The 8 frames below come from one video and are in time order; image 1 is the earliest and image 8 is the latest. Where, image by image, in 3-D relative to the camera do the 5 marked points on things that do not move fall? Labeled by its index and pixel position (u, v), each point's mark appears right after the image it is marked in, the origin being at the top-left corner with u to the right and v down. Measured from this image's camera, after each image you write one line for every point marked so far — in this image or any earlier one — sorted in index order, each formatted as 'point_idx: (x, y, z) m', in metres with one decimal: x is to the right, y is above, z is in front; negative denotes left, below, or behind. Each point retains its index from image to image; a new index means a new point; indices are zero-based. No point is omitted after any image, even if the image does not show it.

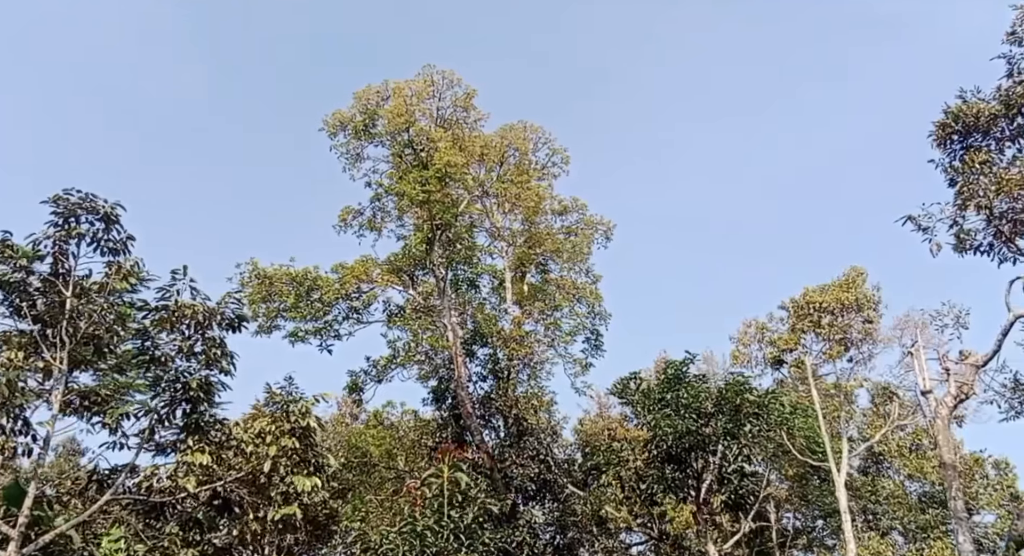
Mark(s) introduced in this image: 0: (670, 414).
0: (+1.8, -1.5, +10.0) m
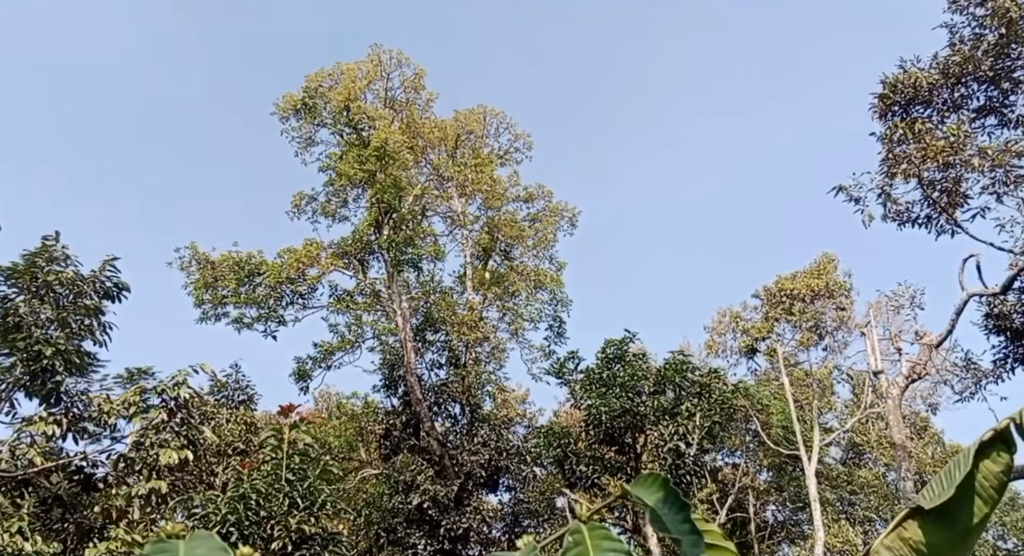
0: (+1.1, -1.3, +9.8) m
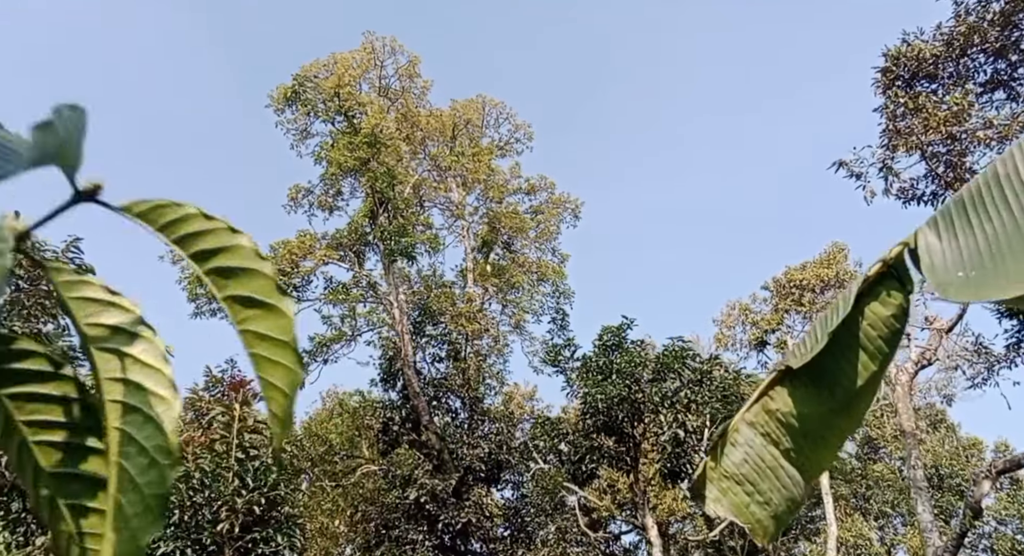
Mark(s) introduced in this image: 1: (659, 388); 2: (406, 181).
0: (+1.0, -1.1, +9.5) m
1: (+1.6, -1.2, +9.6) m
2: (-1.6, +1.5, +13.2) m
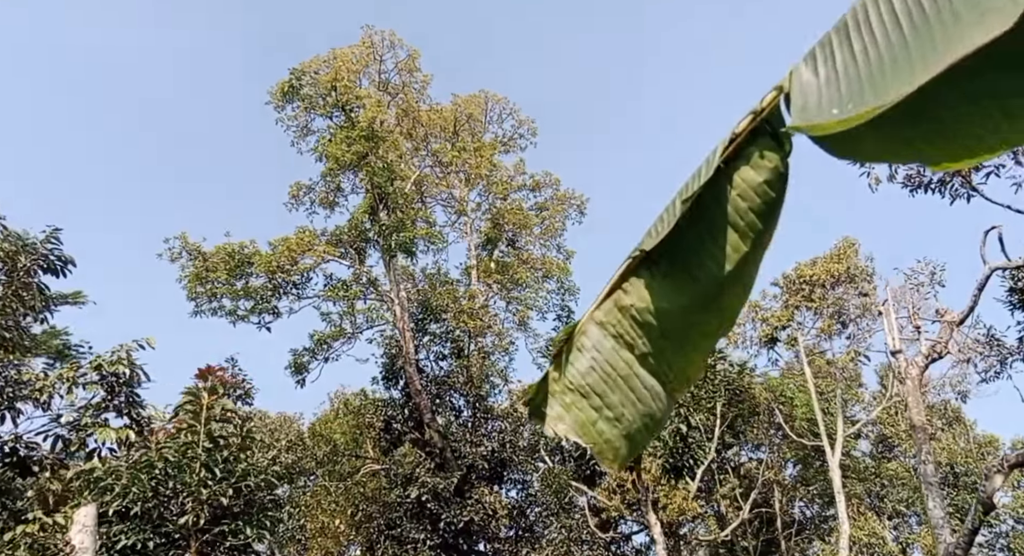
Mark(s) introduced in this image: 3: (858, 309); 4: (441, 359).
0: (+1.0, -1.0, +9.4) m
1: (+1.6, -1.2, +9.4) m
2: (-1.6, +1.5, +13.0) m
3: (+7.2, -0.7, +17.6) m
4: (-1.1, -1.2, +13.1) m
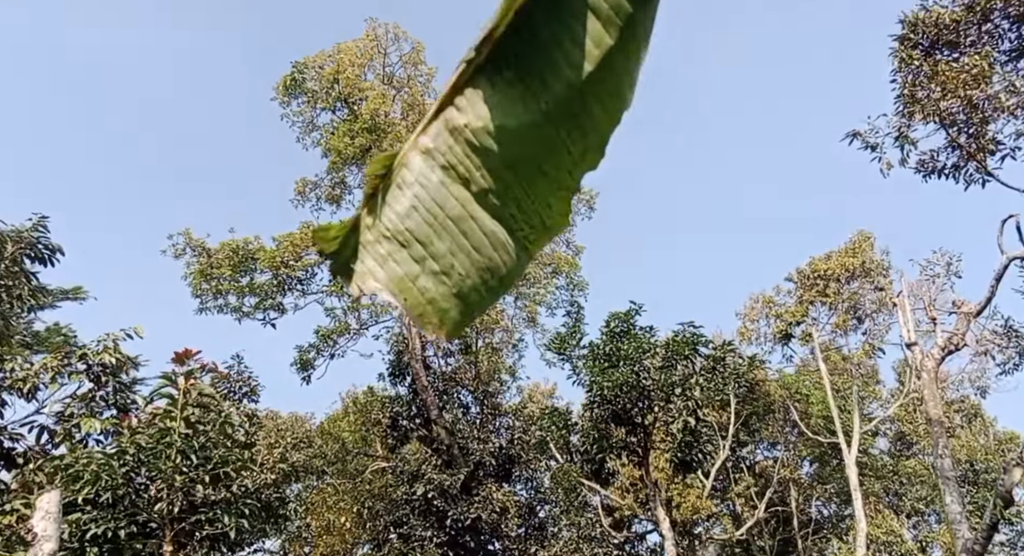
0: (+1.1, -0.9, +9.2) m
1: (+1.7, -1.1, +9.2) m
2: (-1.5, +1.6, +12.9) m
3: (+7.4, -0.5, +17.3) m
4: (-1.0, -1.2, +12.9) m
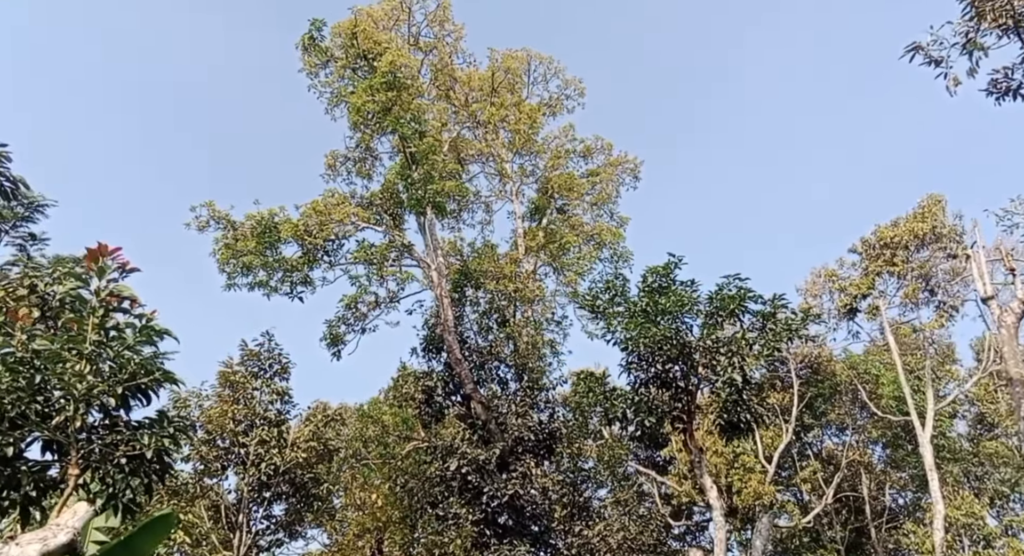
0: (+1.4, -0.4, +8.4) m
1: (+2.0, -0.5, +8.4) m
2: (-1.0, +2.0, +12.3) m
3: (+8.2, +0.1, +16.1) m
4: (-0.4, -0.7, +12.3) m
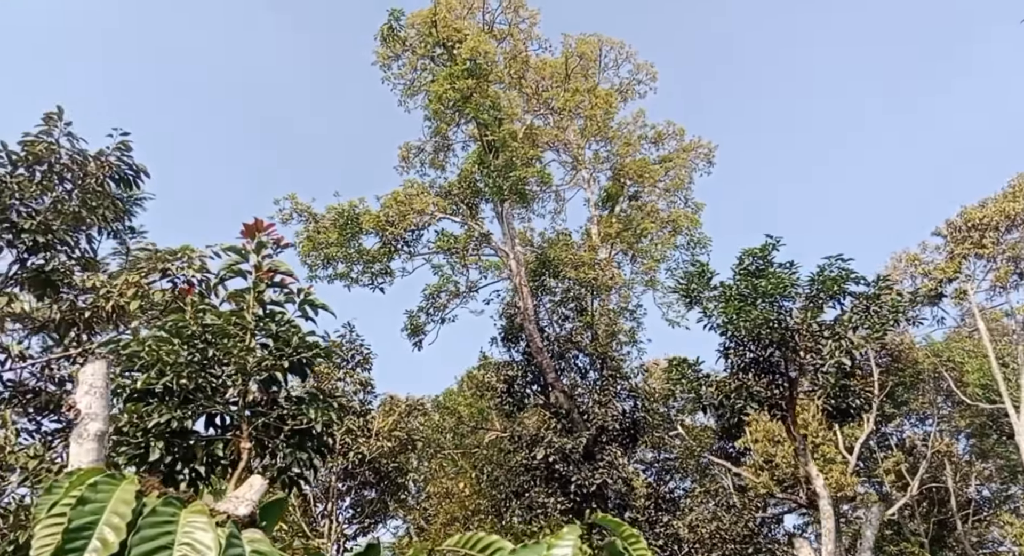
0: (+2.3, -0.3, +8.2) m
1: (+2.9, -0.4, +8.2) m
2: (+0.1, +2.2, +12.2) m
3: (+9.6, +0.4, +15.5) m
4: (+0.7, -0.6, +12.2) m
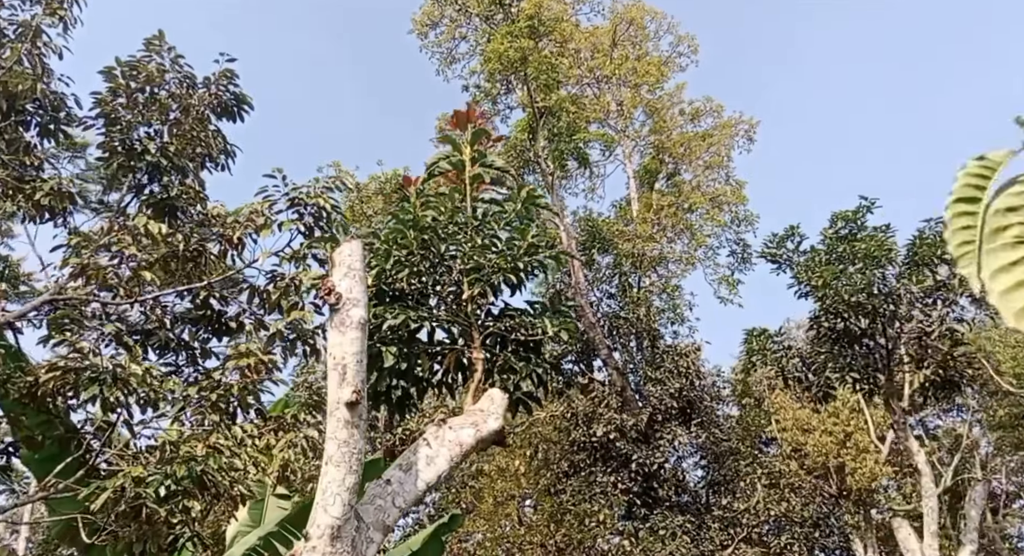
0: (+3.0, +0.1, +7.8) m
1: (+3.6, 0.0, +7.8) m
2: (+0.8, +2.6, +11.8) m
3: (+10.2, +0.8, +15.2) m
4: (+1.4, -0.2, +11.8) m
